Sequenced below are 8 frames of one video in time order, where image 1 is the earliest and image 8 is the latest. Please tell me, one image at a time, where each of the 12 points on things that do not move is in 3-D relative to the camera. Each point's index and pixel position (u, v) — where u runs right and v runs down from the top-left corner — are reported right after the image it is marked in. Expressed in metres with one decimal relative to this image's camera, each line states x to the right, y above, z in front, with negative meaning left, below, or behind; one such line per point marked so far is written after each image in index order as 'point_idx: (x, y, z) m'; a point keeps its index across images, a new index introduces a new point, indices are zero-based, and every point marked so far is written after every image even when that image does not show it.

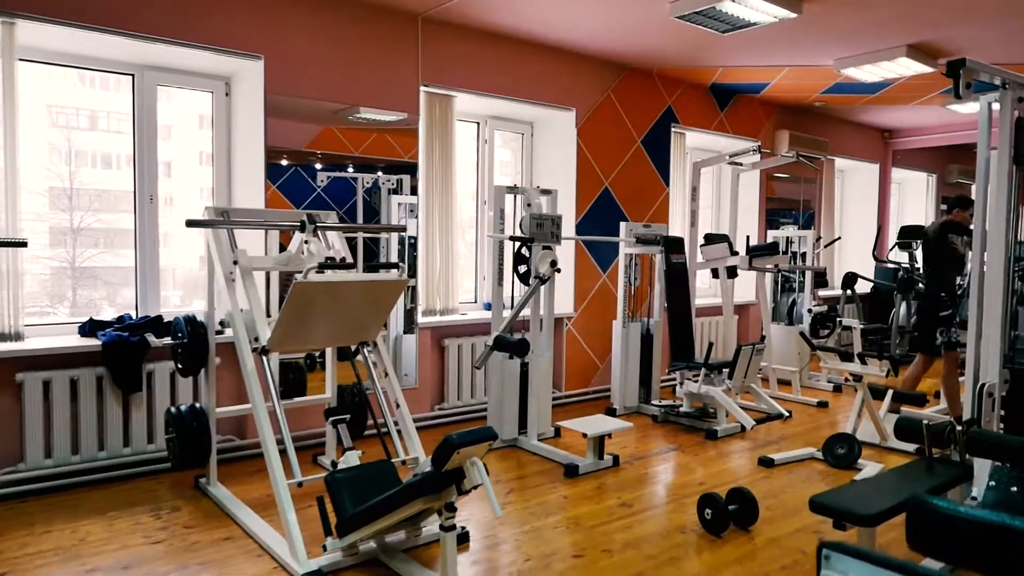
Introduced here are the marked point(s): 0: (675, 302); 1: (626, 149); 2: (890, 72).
0: (+1.1, -0.1, +5.0) m
1: (+0.9, +1.1, +5.8) m
2: (+2.8, +1.6, +5.5) m
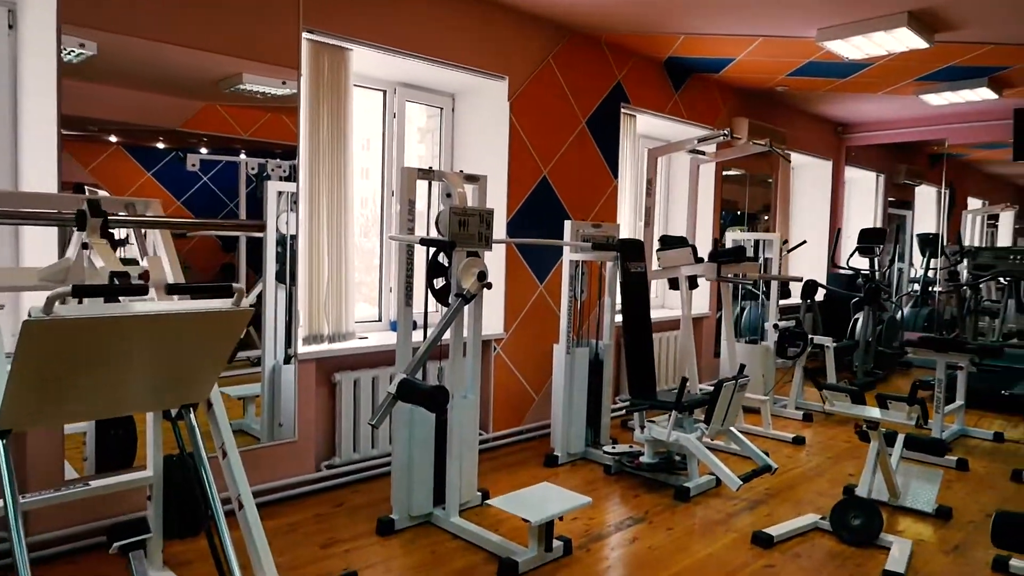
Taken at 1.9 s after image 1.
0: (+0.7, -0.2, +4.0) m
1: (+0.4, +1.0, +4.7) m
2: (+2.3, +1.5, +4.6) m
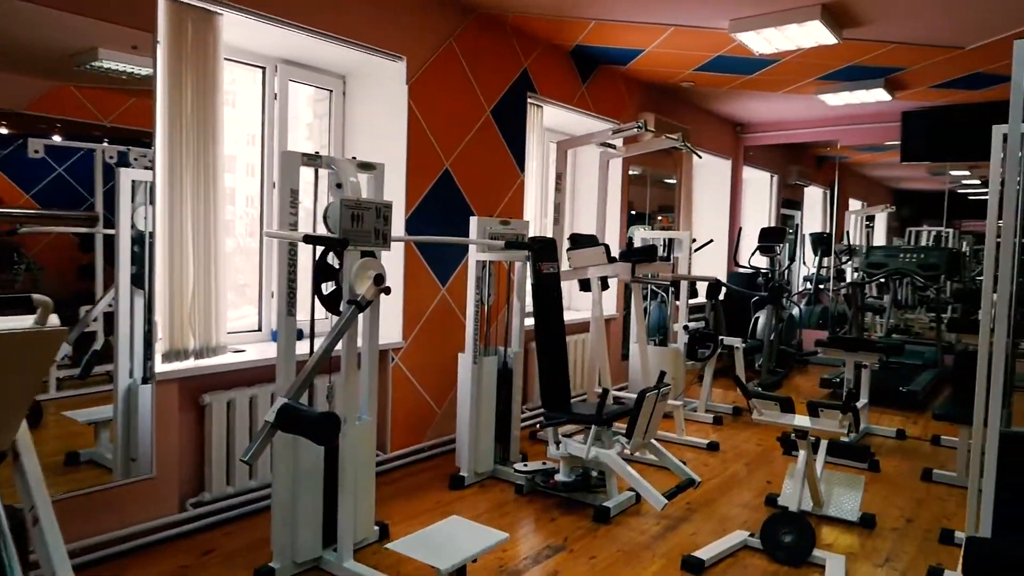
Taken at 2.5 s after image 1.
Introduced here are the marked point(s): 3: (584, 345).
0: (+0.2, -0.2, +3.7) m
1: (-0.2, +1.0, +4.3) m
2: (+1.7, +1.5, +4.5) m
3: (+0.6, -0.4, +5.6) m
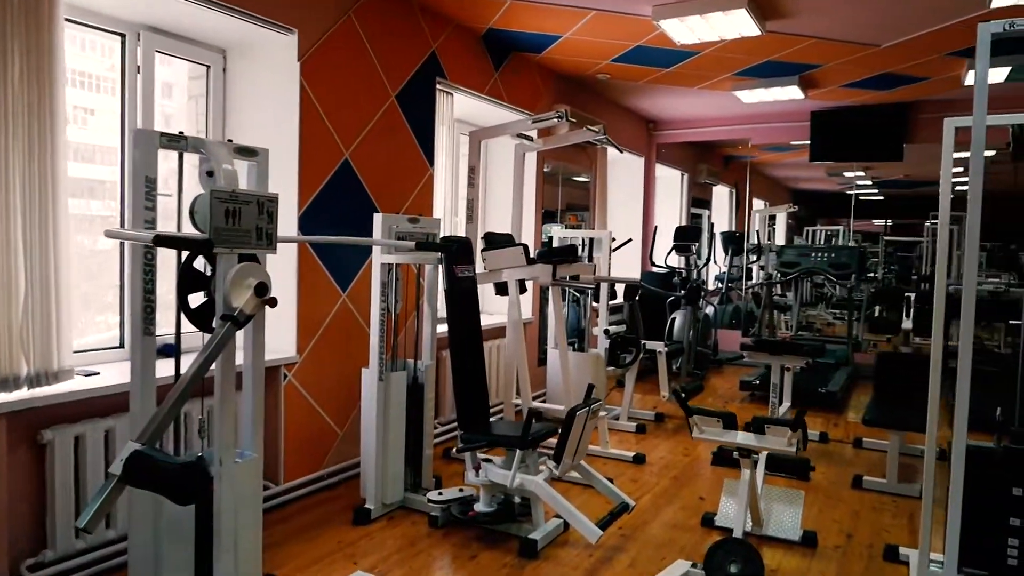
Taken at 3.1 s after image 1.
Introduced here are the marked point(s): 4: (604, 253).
0: (-0.2, -0.2, +3.3) m
1: (-0.7, +1.0, +3.9) m
2: (+1.2, +1.5, +4.3) m
3: (-0.1, -0.5, +5.2) m
4: (+0.6, +0.2, +5.1) m
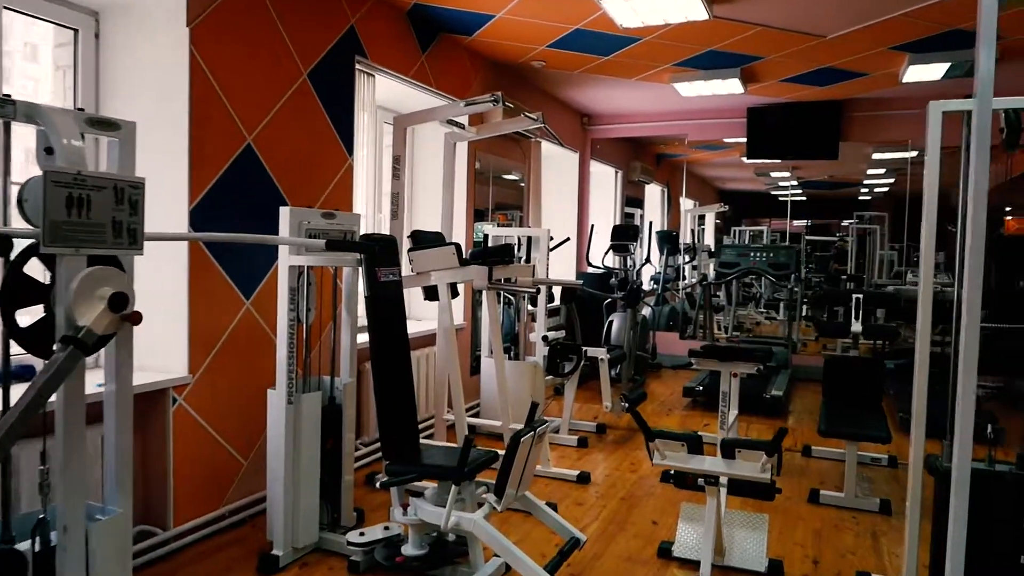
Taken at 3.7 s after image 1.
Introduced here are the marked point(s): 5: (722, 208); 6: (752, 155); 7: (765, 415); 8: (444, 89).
0: (-0.5, -0.2, +2.8) m
1: (-1.1, +1.0, +3.4) m
2: (+0.8, +1.5, +4.0) m
3: (-0.5, -0.5, +4.8) m
4: (+0.2, +0.2, +4.8) m
5: (+2.0, +0.8, +7.4) m
6: (+2.3, +1.2, +6.8) m
7: (+1.8, -0.9, +5.2) m
8: (-0.4, +1.3, +4.7) m
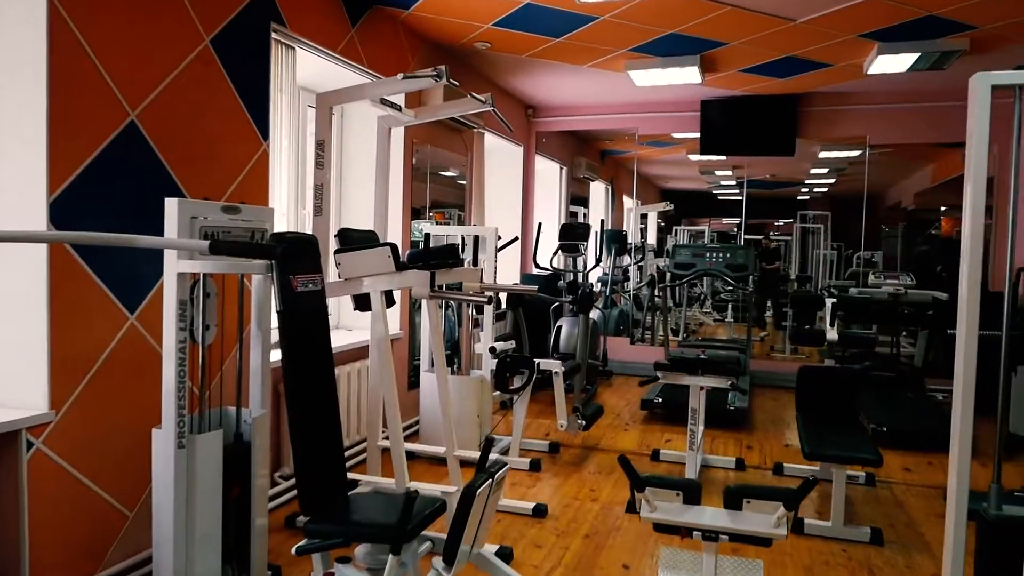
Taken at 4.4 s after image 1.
0: (-0.7, -0.3, +2.2) m
1: (-1.3, +0.9, +2.8) m
2: (+0.5, +1.5, +3.5) m
3: (-0.9, -0.5, +4.2) m
4: (-0.1, +0.2, +4.2) m
5: (+1.5, +0.8, +7.1) m
6: (+1.7, +1.2, +6.5) m
7: (+1.5, -0.9, +4.9) m
8: (-0.8, +1.3, +4.2) m
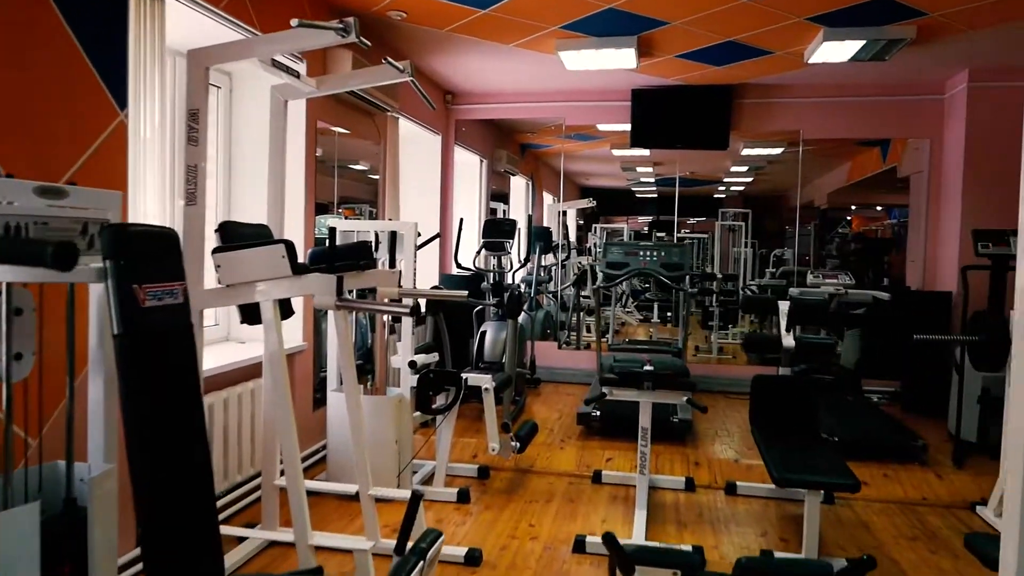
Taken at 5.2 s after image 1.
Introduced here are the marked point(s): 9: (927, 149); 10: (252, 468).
0: (-0.8, -0.3, +1.6) m
1: (-1.5, +0.9, +2.1) m
2: (+0.2, +1.5, +3.0) m
3: (-1.3, -0.5, +3.5) m
4: (-0.5, +0.2, +3.7) m
5: (+0.7, +0.8, +6.7) m
6: (+1.0, +1.2, +6.1) m
7: (+1.0, -0.9, +4.5) m
8: (-1.2, +1.2, +3.5) m
9: (+3.3, +1.1, +5.8) m
10: (-1.3, -0.9, +3.6) m
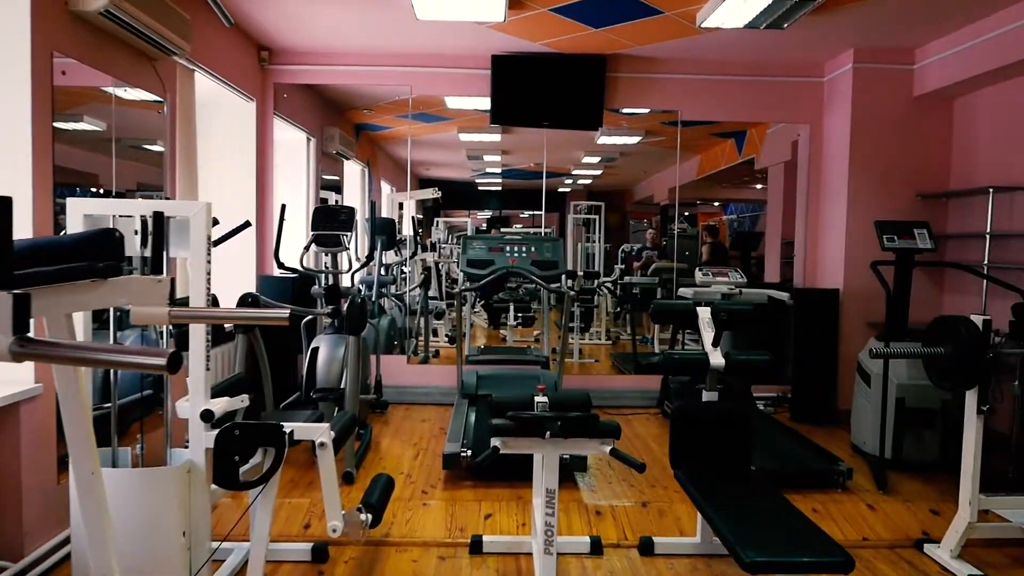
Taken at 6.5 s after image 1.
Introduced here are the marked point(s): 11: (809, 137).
0: (-0.9, -0.4, +0.4) m
1: (-1.7, +0.8, +0.7) m
2: (-0.3, +1.4, +2.0) m
3: (-1.7, -0.6, +2.2) m
4: (-1.1, +0.1, +2.5) m
5: (-0.6, +0.8, +5.7) m
6: (-0.1, +1.2, +5.2) m
7: (+0.2, -1.0, +3.6) m
8: (-1.7, +1.2, +2.2) m
9: (+2.2, +1.1, +5.4) m
10: (-1.8, -1.0, +2.2) m
11: (+2.2, +1.1, +5.4) m
